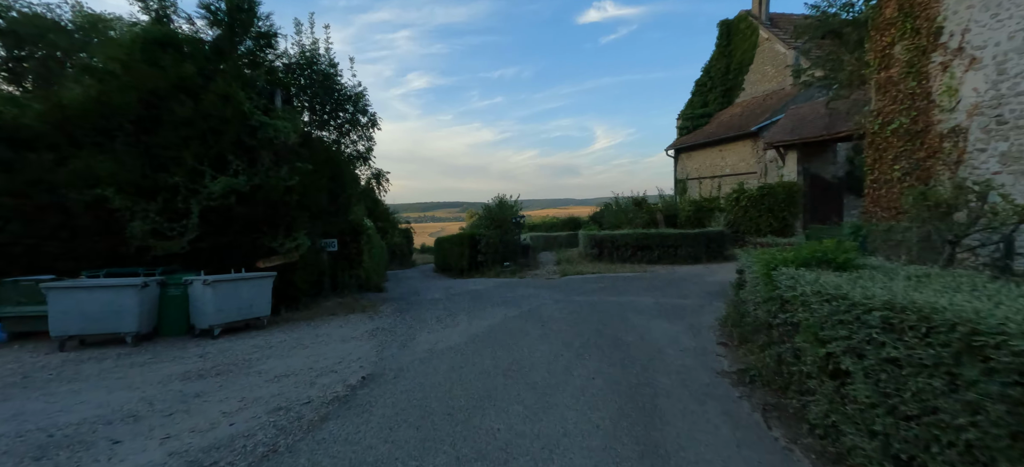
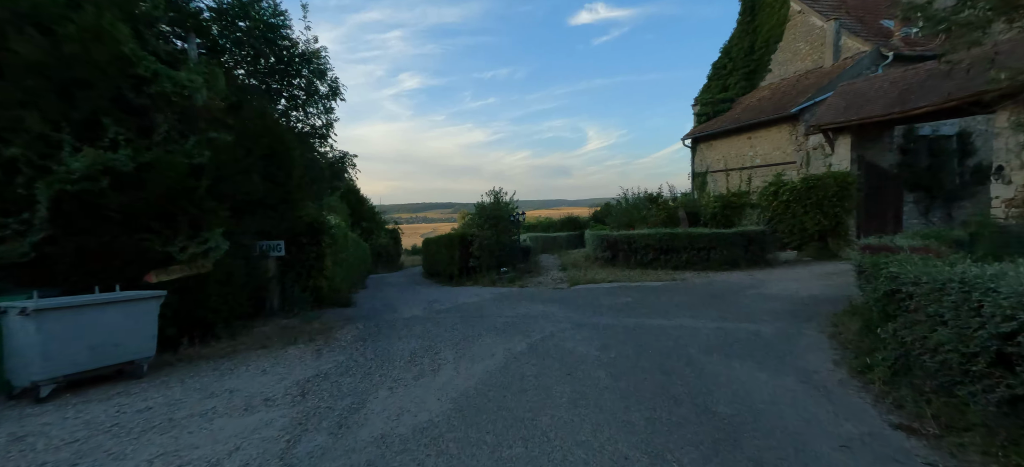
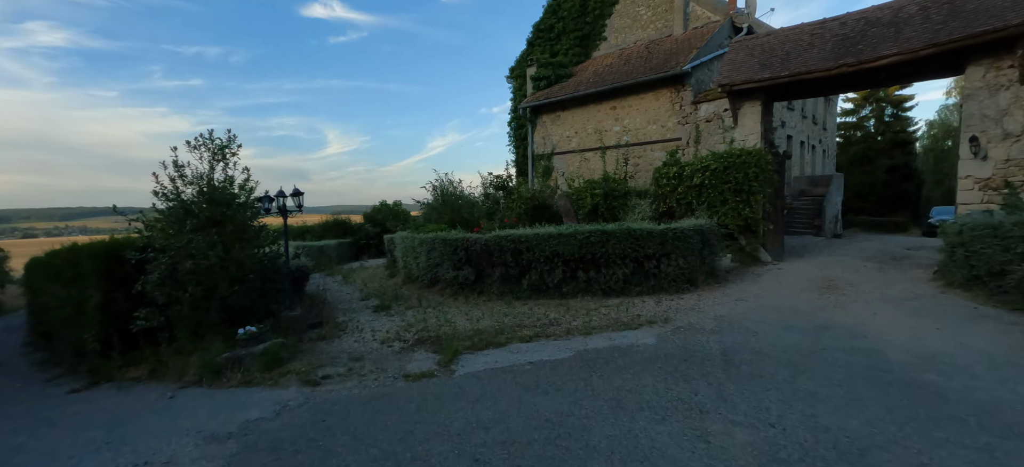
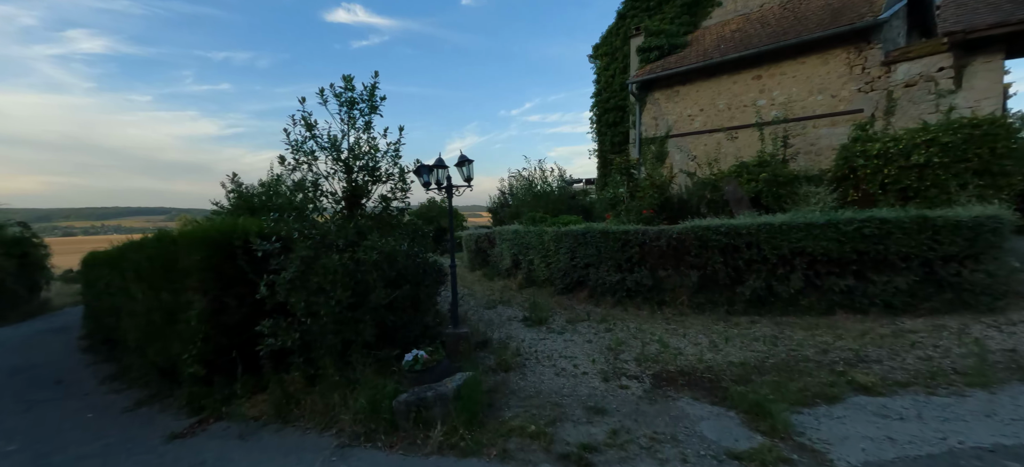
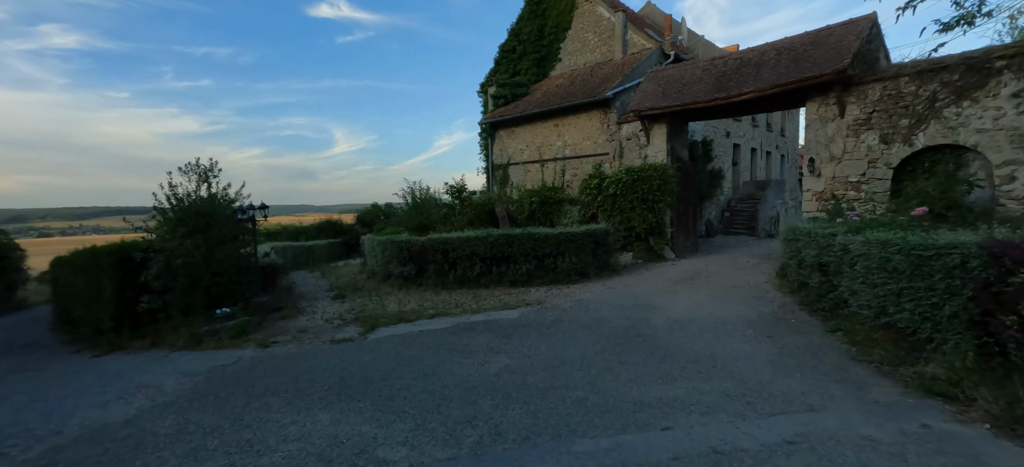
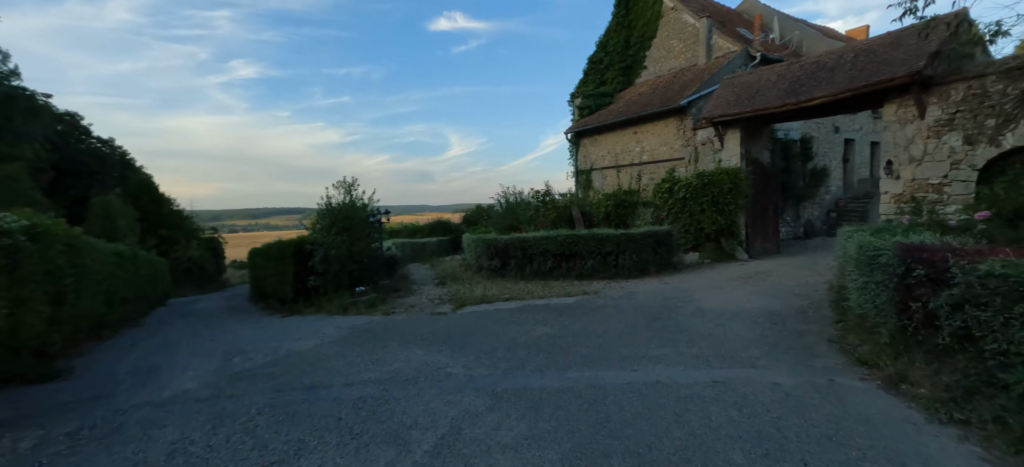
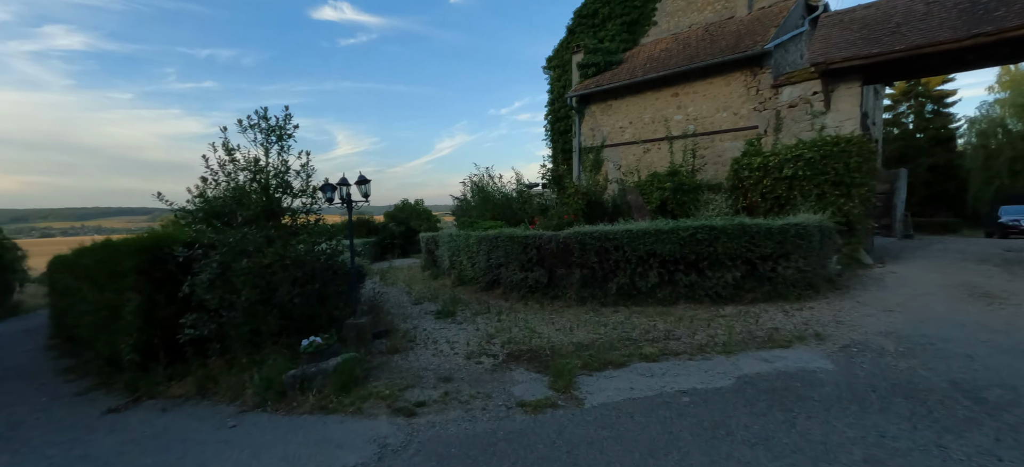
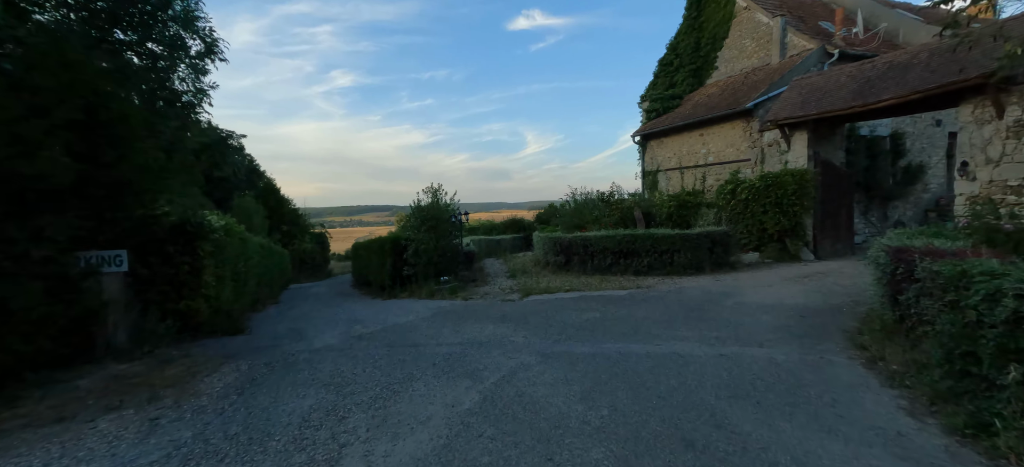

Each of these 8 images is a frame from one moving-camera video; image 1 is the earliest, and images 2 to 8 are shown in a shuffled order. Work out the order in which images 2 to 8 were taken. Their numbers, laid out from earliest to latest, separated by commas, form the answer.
2, 8, 6, 5, 3, 7, 4
